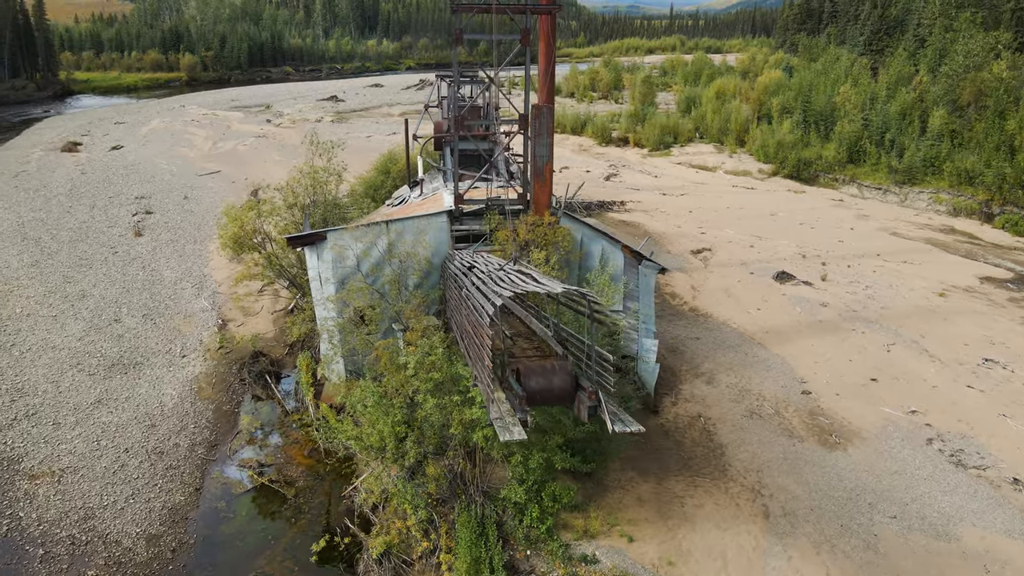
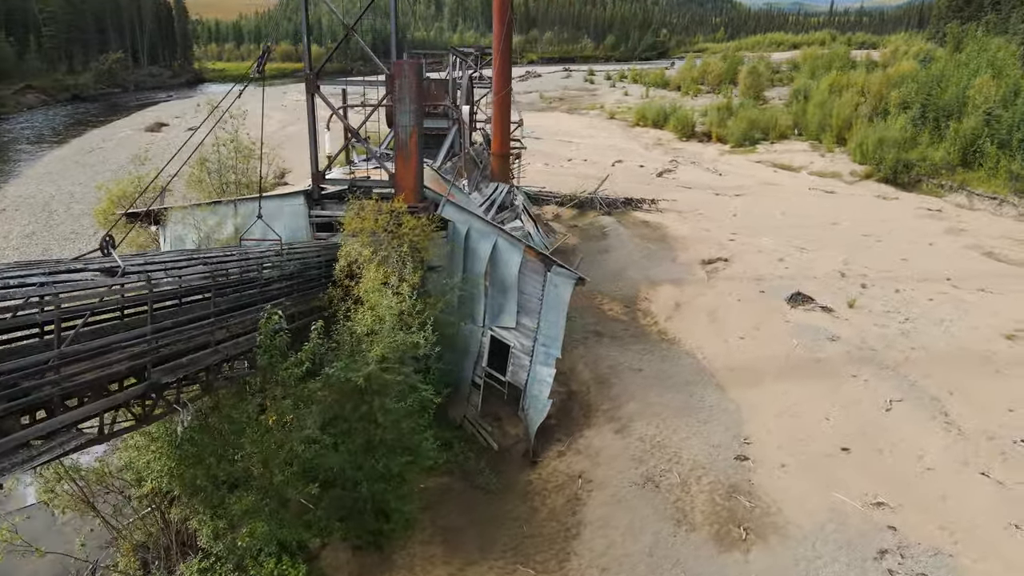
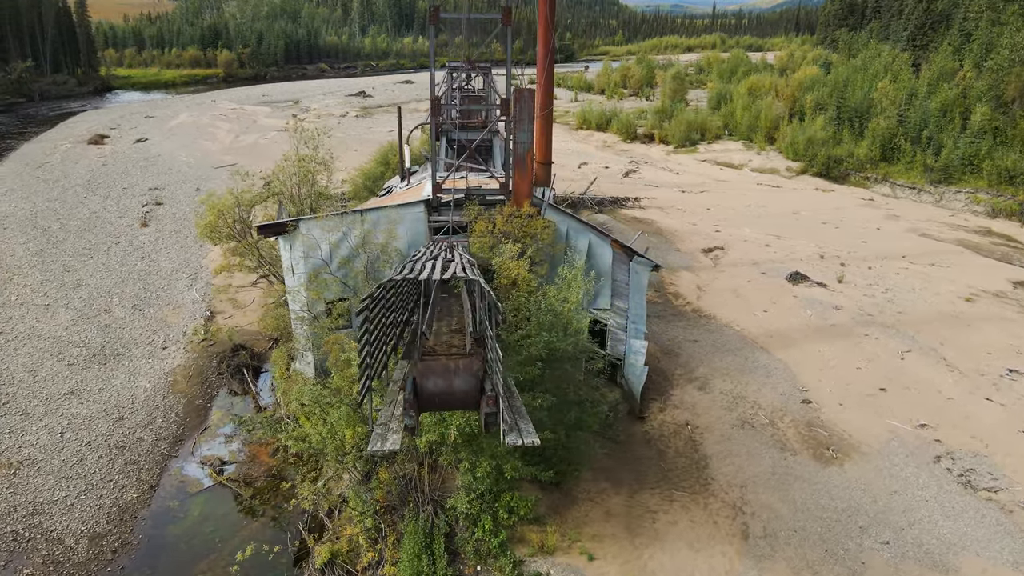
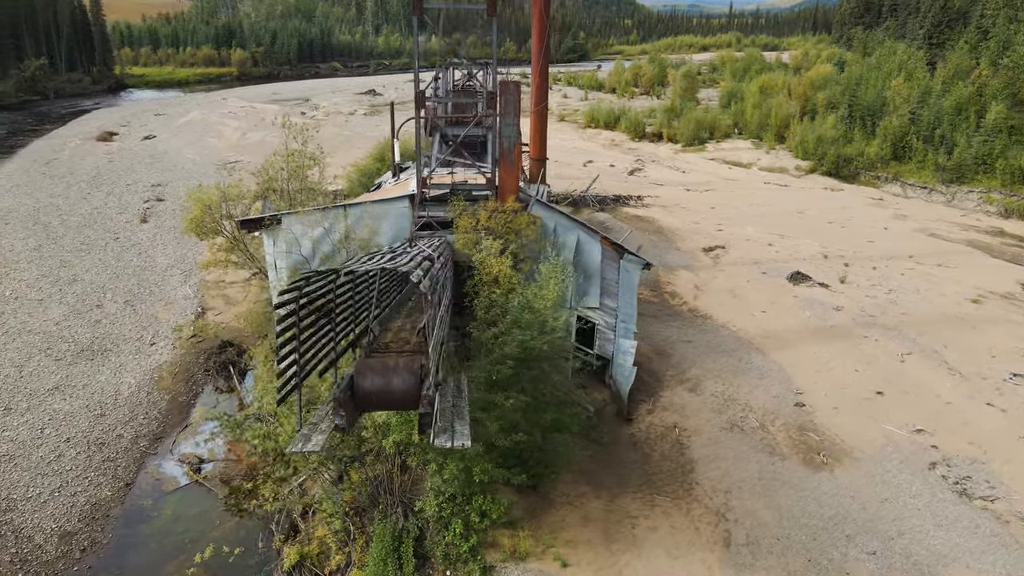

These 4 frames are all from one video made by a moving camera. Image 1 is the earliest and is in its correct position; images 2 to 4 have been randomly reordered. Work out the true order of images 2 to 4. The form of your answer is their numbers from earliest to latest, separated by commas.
3, 4, 2
